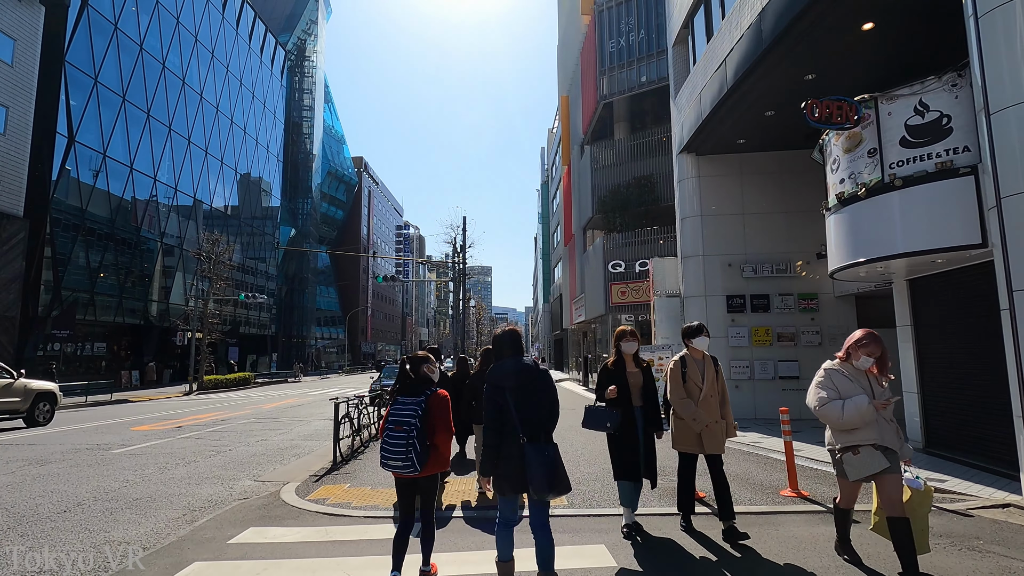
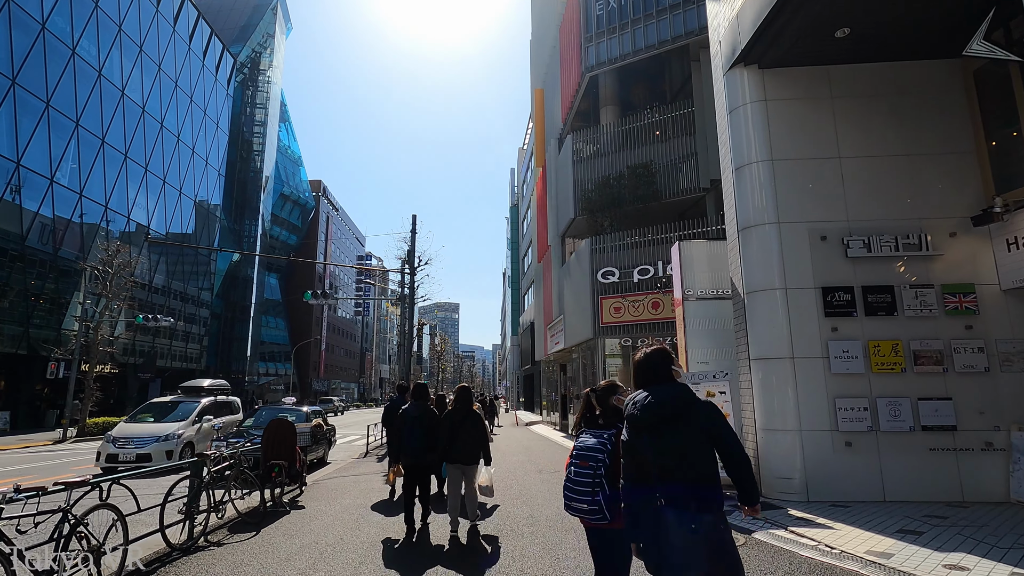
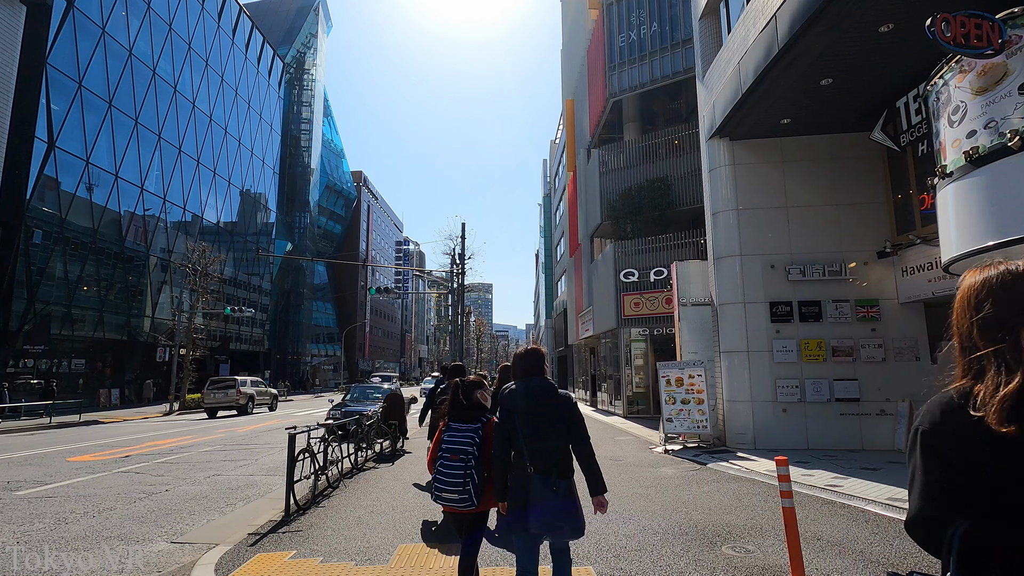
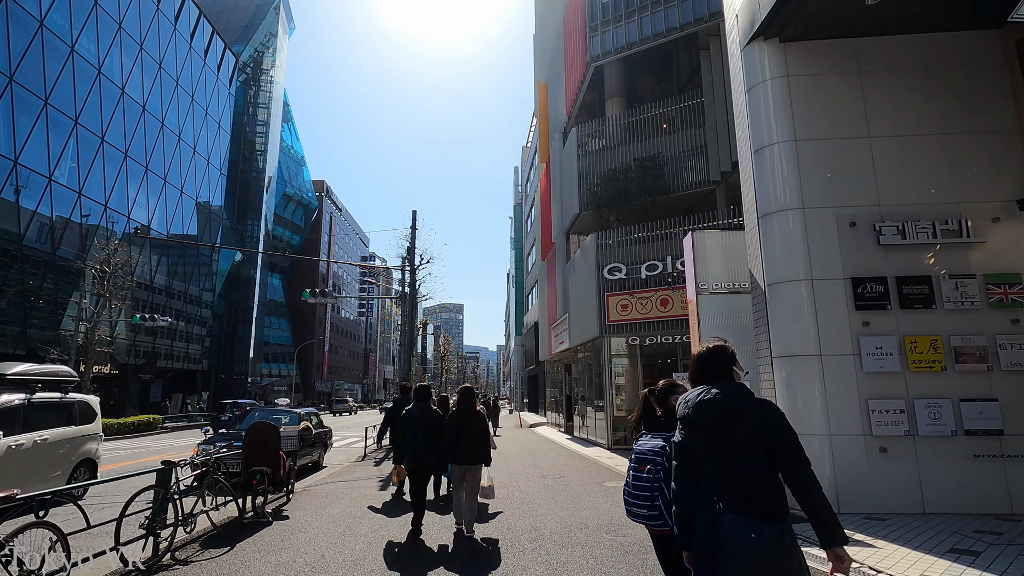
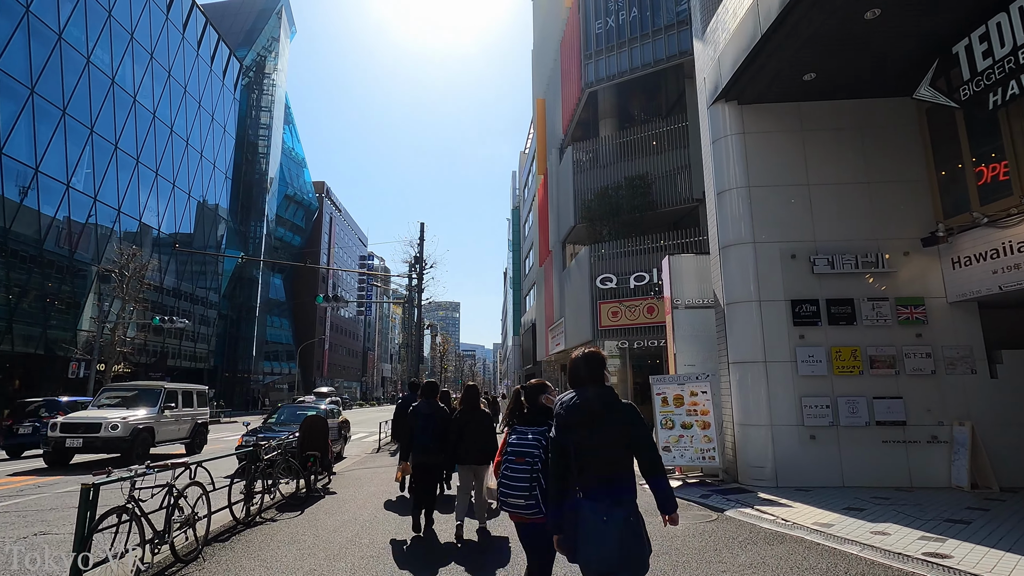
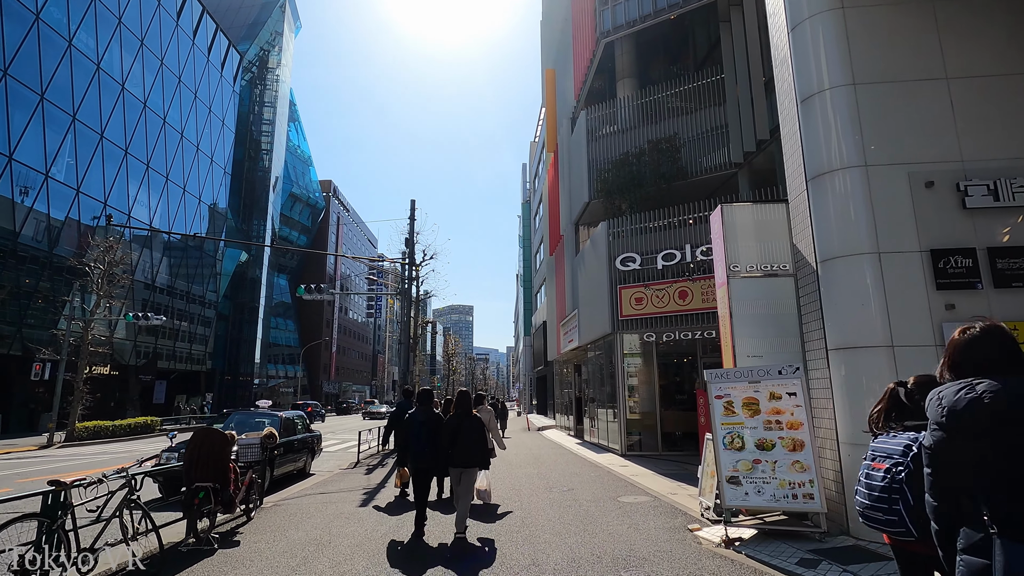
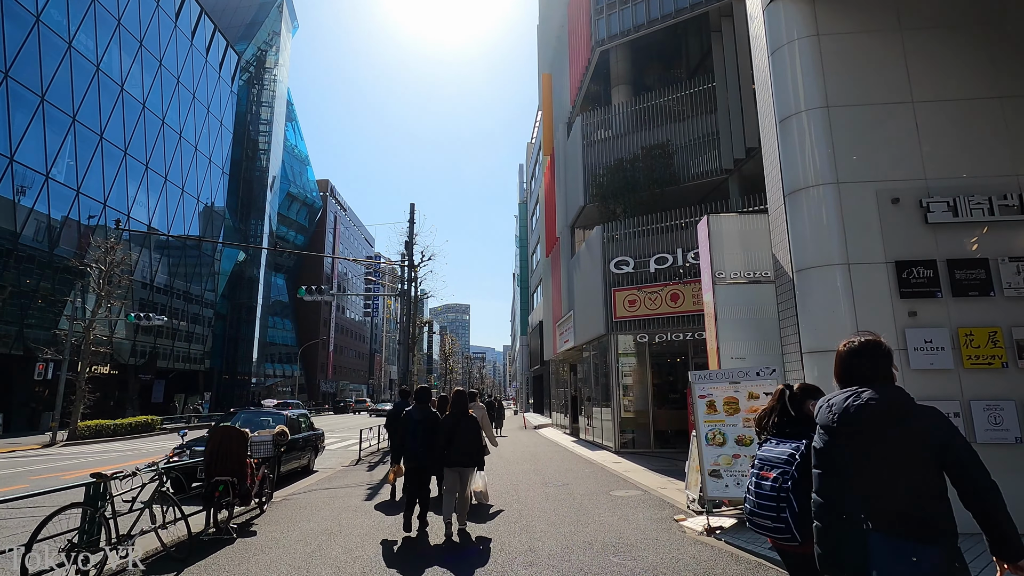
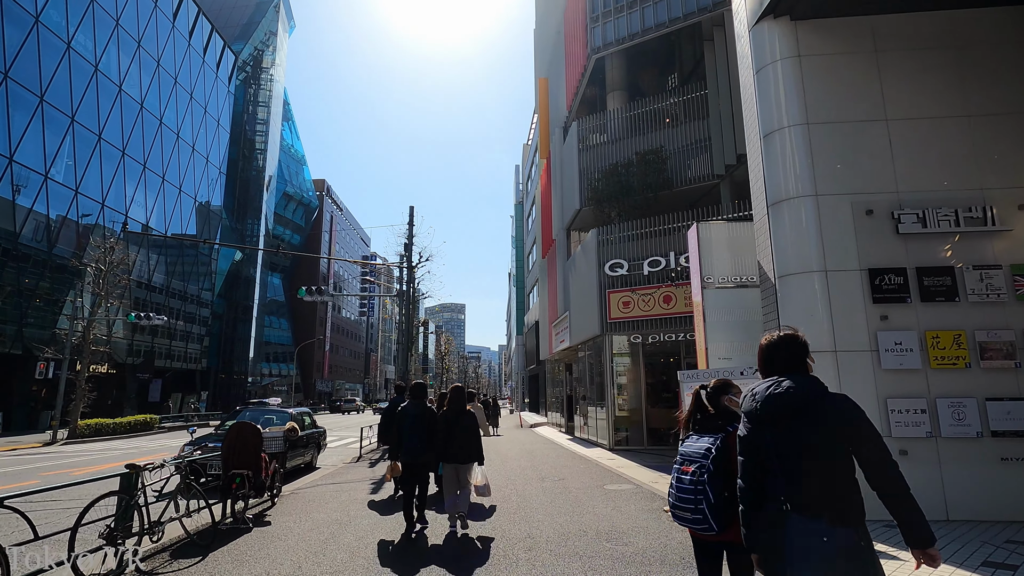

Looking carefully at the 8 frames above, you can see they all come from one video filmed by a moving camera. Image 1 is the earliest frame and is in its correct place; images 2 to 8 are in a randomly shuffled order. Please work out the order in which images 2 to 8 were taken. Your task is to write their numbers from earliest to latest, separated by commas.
3, 5, 2, 4, 8, 7, 6
